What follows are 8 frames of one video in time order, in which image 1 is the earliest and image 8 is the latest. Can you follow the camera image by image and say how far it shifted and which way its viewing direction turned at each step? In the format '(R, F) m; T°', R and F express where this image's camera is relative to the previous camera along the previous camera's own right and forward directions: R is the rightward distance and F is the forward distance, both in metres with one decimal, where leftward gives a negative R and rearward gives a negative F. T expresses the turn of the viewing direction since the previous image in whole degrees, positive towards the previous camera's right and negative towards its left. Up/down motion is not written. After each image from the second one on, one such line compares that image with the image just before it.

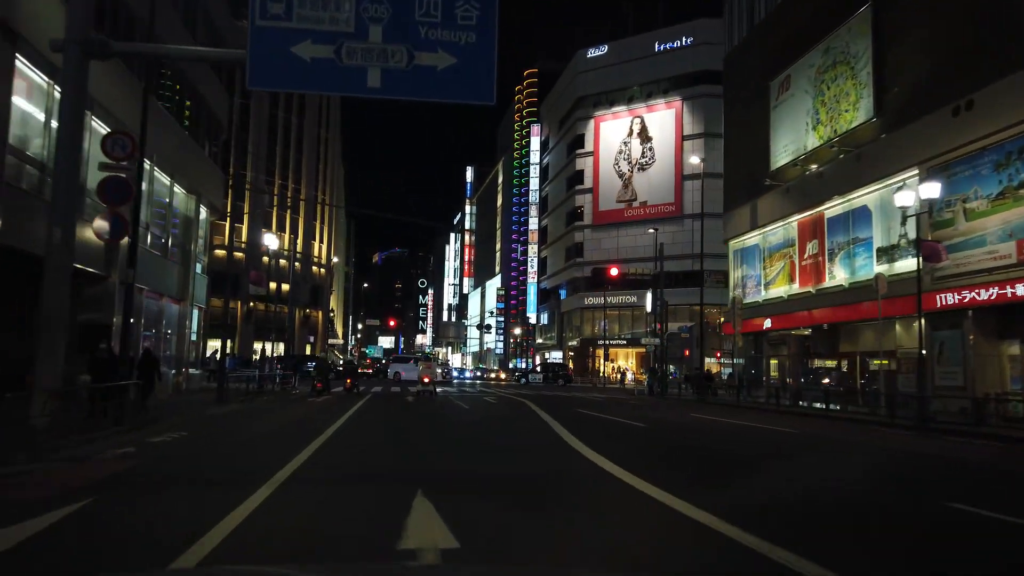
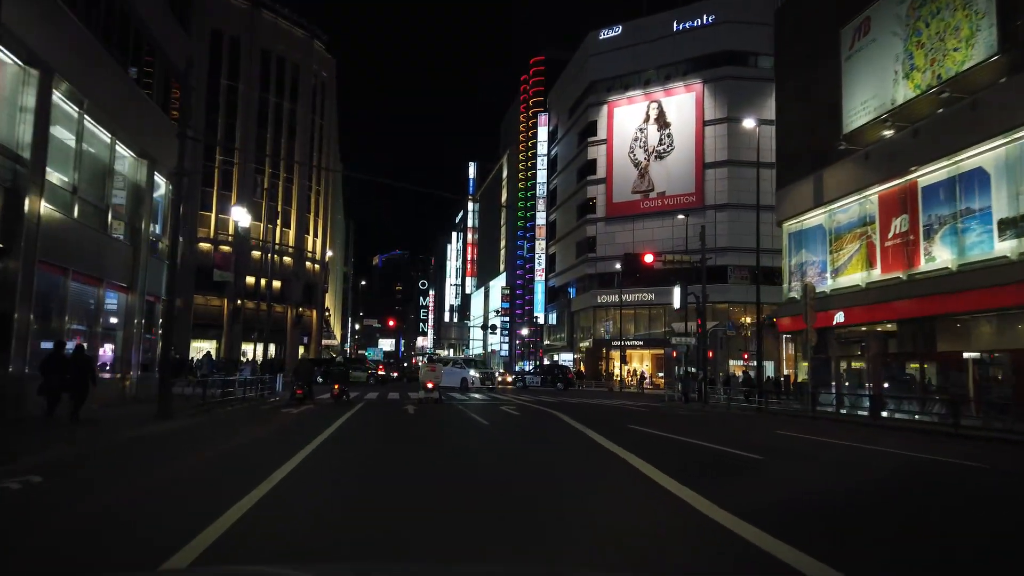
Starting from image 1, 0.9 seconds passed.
(-0.6, +4.7) m; 0°
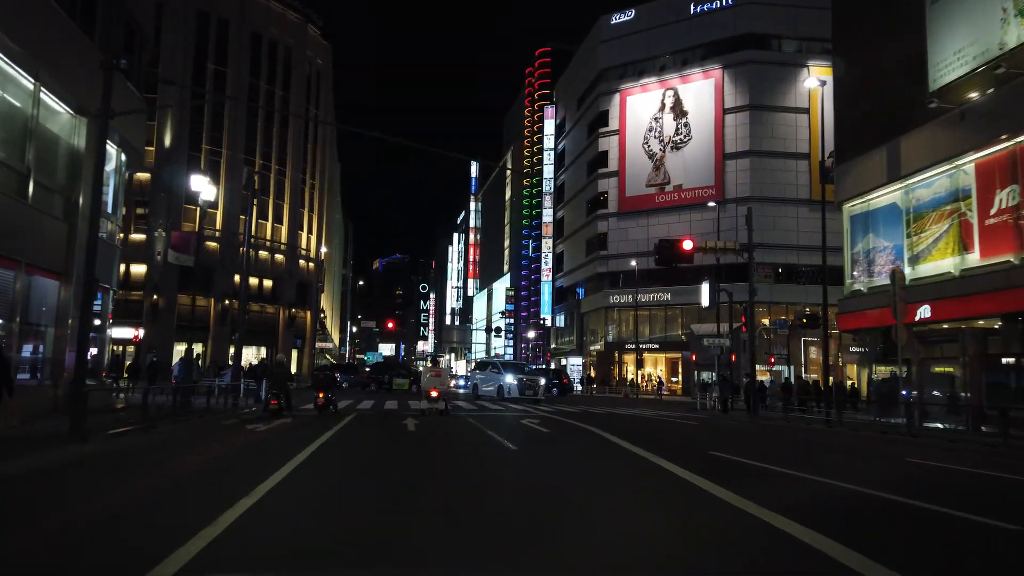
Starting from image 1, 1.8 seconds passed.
(-0.5, +3.9) m; 0°
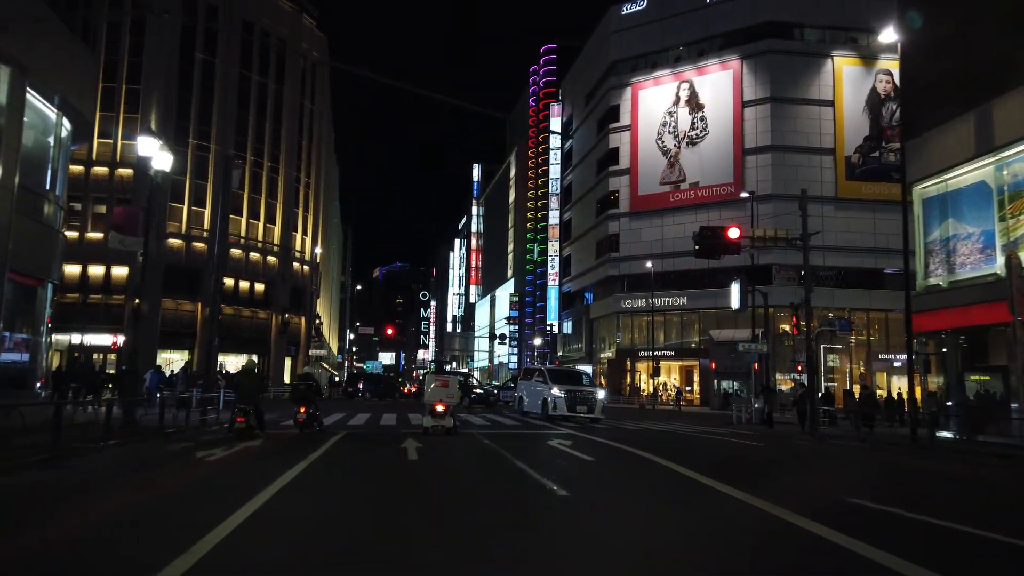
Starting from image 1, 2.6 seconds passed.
(-0.4, +3.3) m; 0°
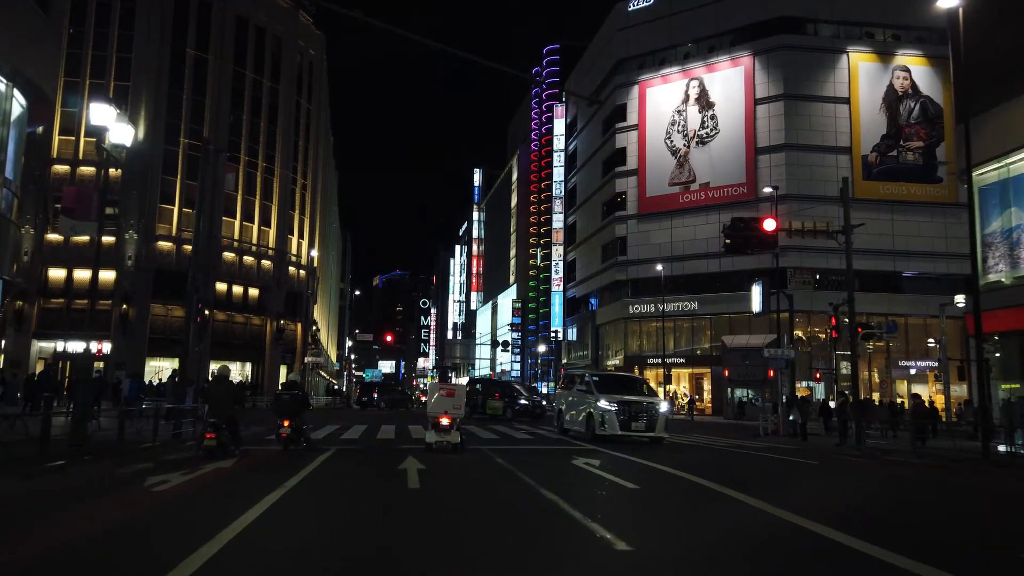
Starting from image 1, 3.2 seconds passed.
(-0.3, +2.0) m; 0°
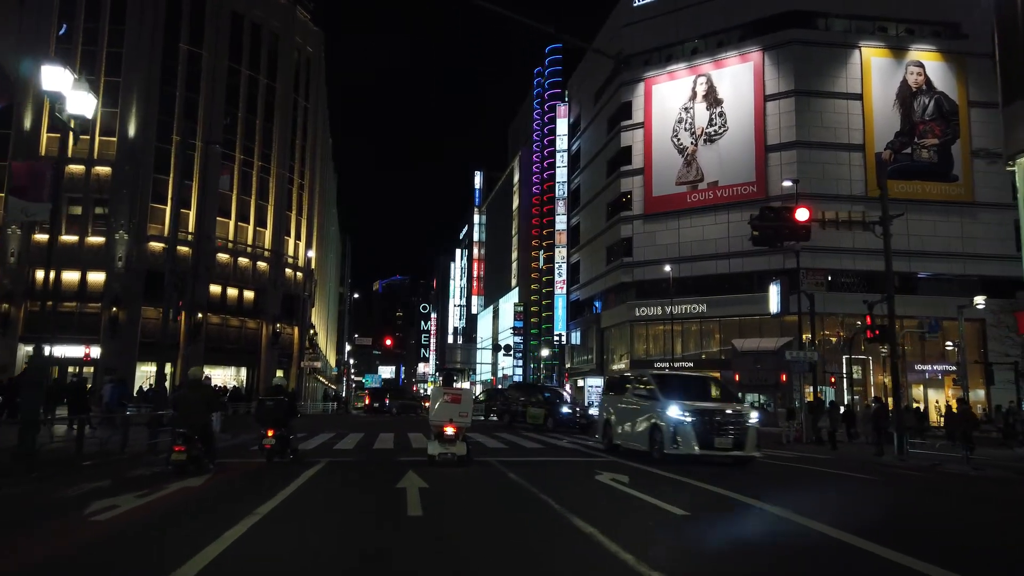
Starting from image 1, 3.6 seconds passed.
(-0.2, +1.5) m; 0°
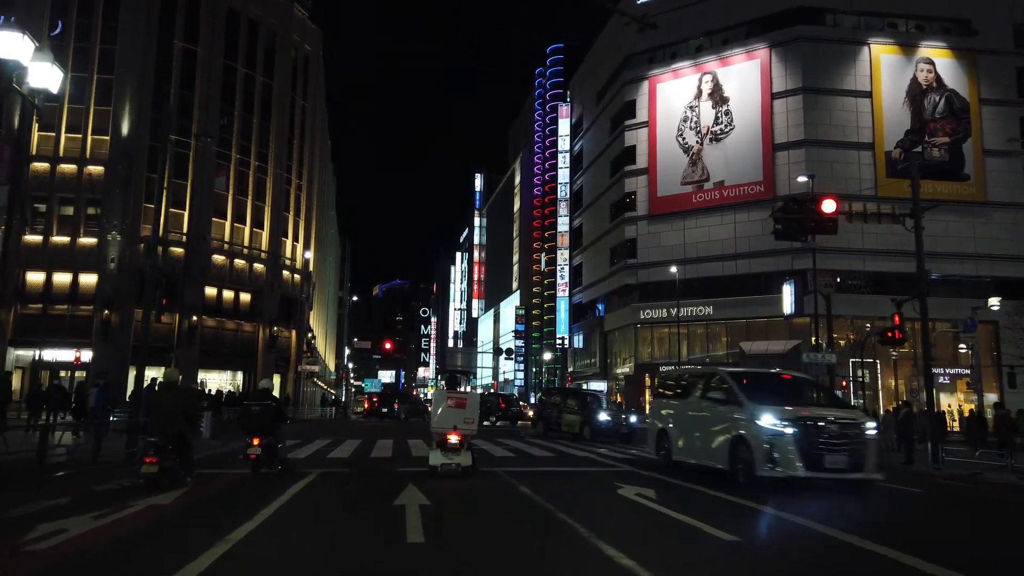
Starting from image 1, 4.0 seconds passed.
(-0.1, +1.1) m; 0°
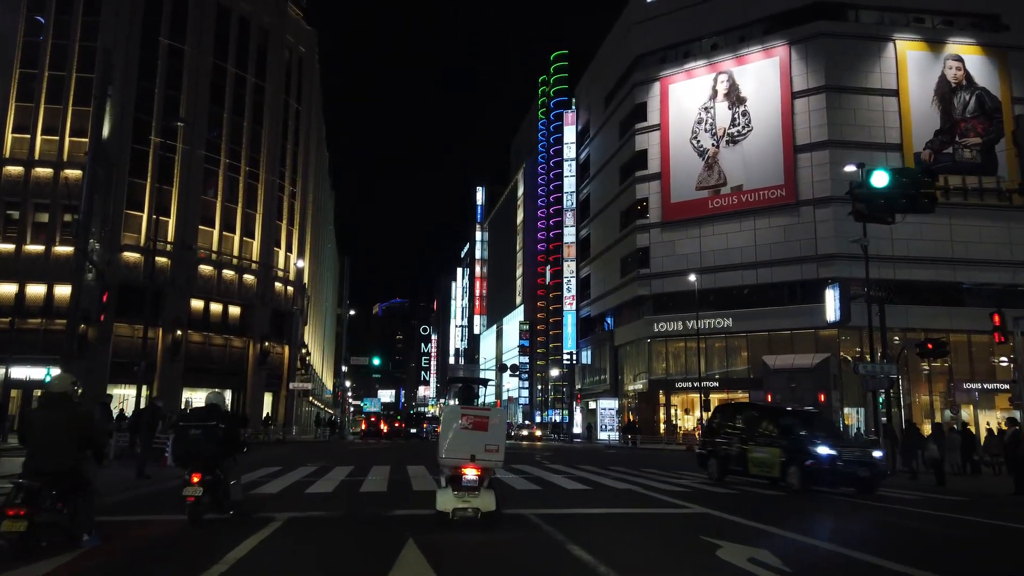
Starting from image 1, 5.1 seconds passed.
(-0.4, +3.0) m; 0°
